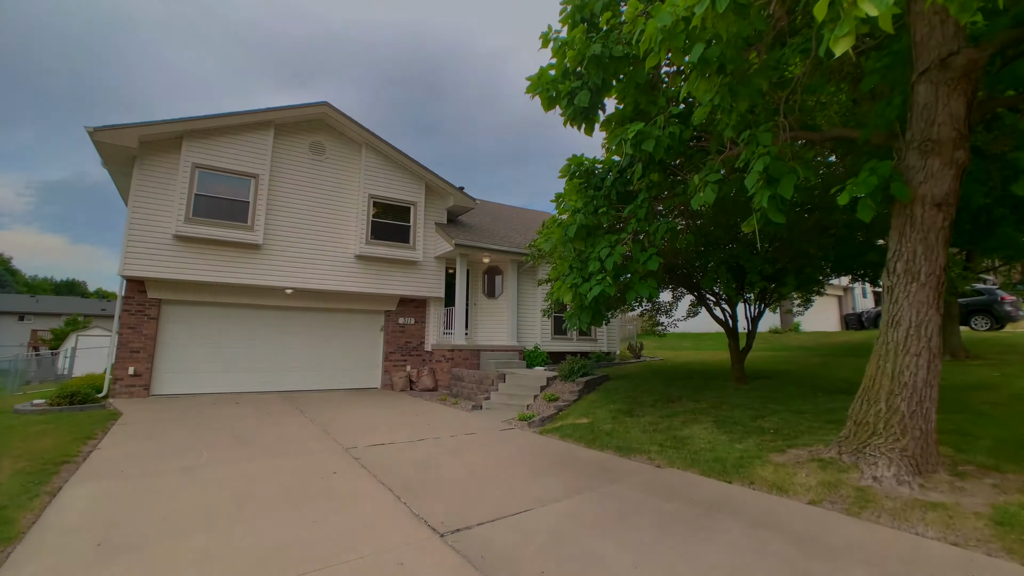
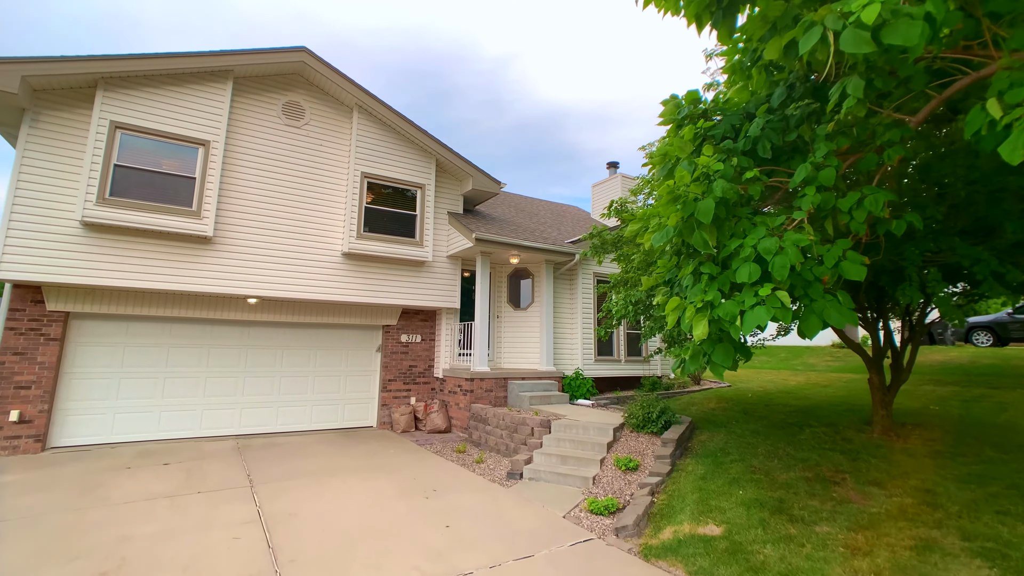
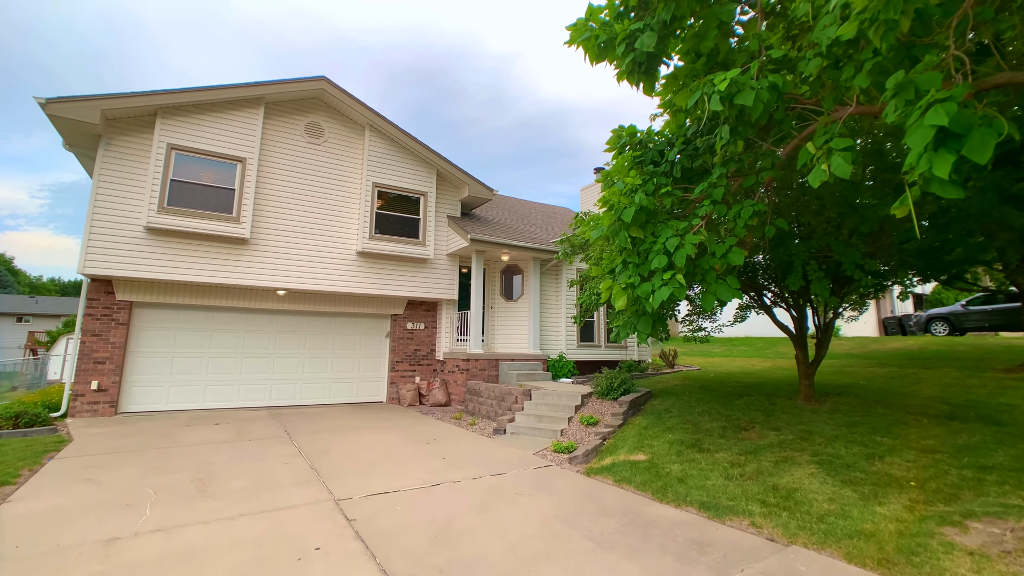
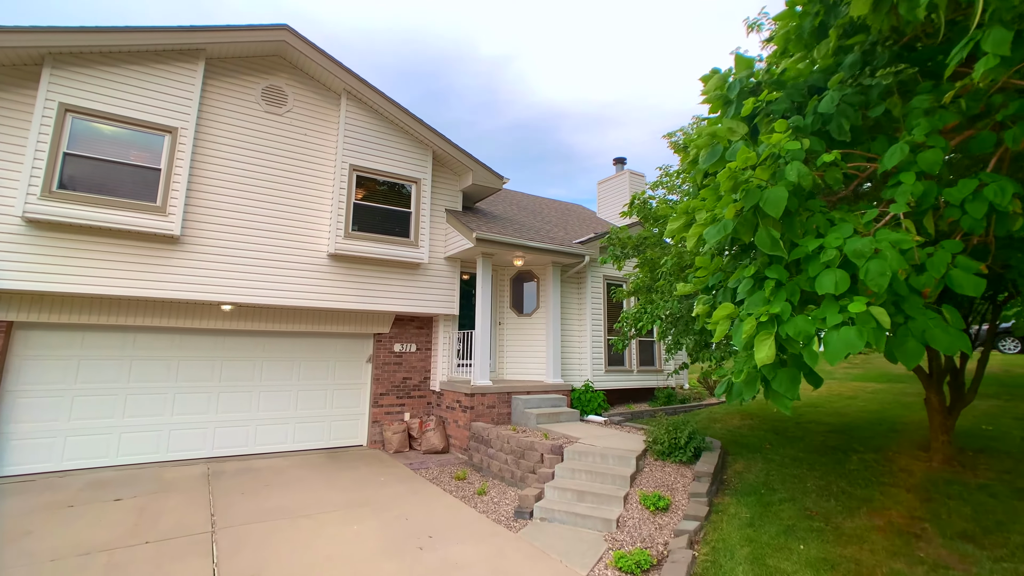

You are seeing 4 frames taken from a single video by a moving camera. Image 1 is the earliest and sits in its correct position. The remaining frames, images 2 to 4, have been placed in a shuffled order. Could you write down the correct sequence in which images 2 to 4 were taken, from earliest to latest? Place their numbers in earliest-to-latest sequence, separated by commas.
3, 2, 4
